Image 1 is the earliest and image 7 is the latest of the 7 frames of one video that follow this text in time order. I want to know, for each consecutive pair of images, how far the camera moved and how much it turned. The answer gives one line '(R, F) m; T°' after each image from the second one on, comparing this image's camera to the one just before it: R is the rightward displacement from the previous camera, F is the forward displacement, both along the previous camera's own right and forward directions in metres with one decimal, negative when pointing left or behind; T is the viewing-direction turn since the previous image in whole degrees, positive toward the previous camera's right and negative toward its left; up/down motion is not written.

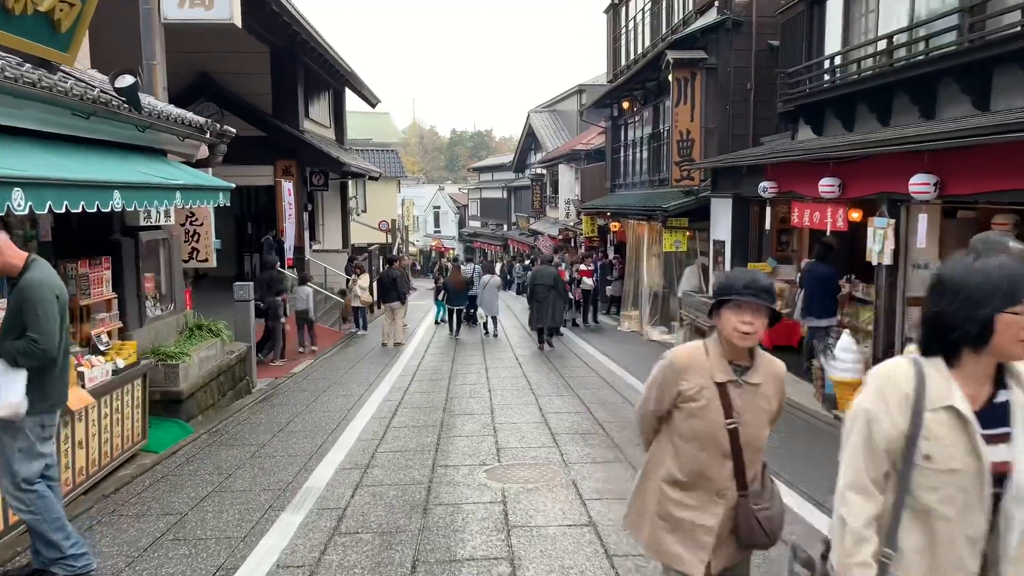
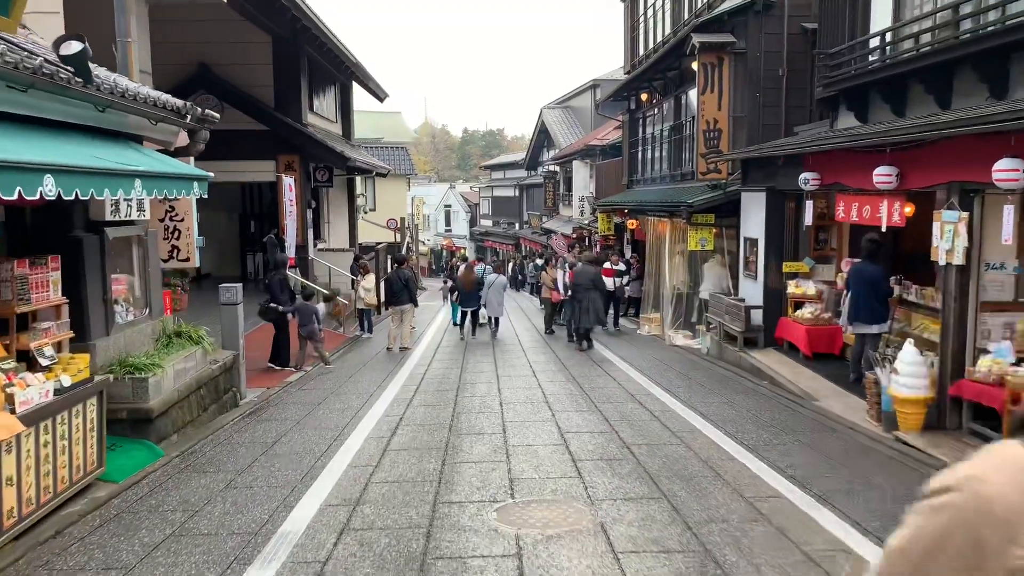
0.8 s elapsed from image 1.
(0.0, +0.9) m; -1°
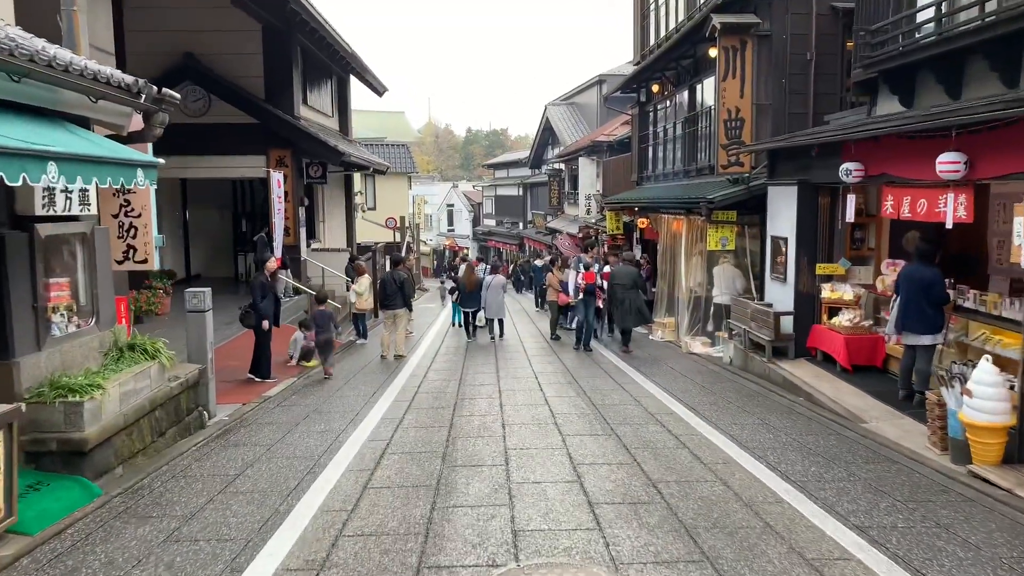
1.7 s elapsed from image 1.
(0.0, +1.0) m; 0°
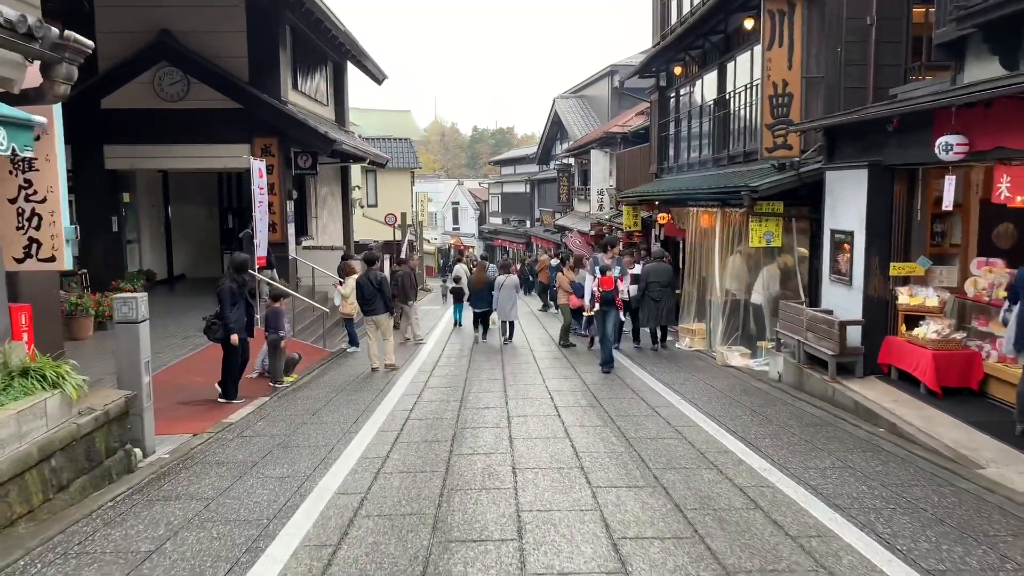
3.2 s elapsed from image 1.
(-0.1, +1.6) m; 0°
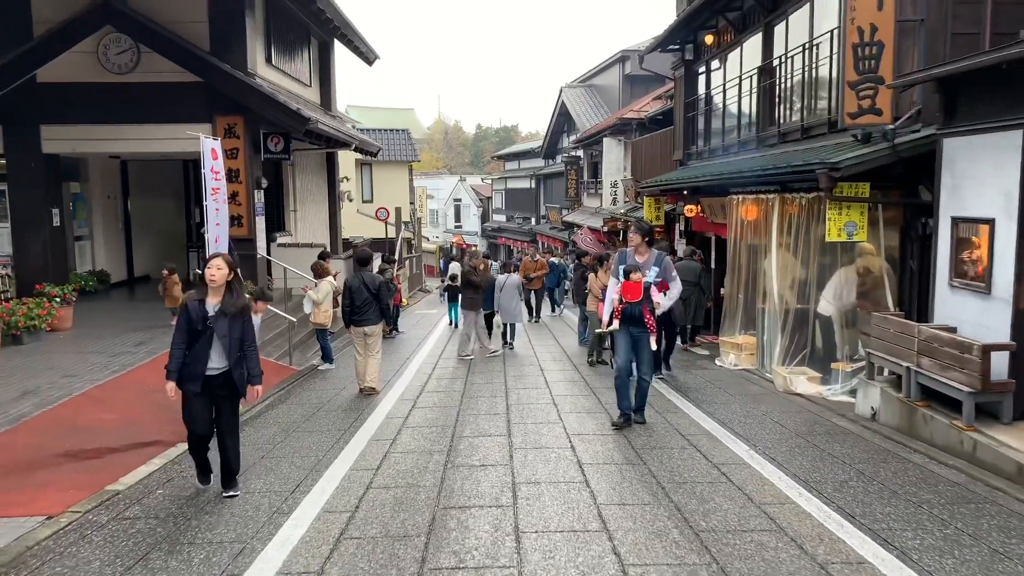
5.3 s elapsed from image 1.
(0.0, +2.3) m; 0°
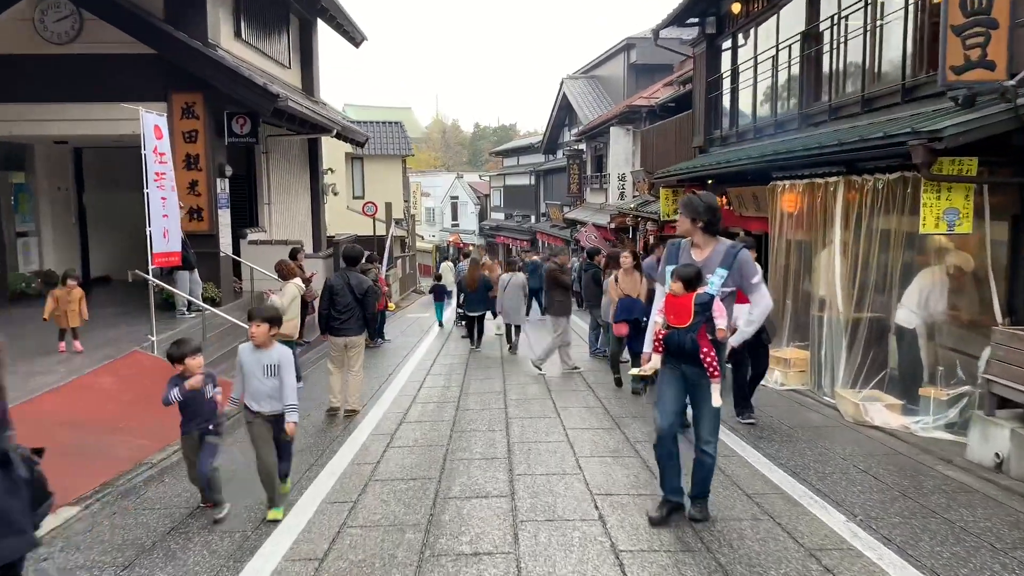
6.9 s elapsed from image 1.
(0.0, +1.8) m; 0°
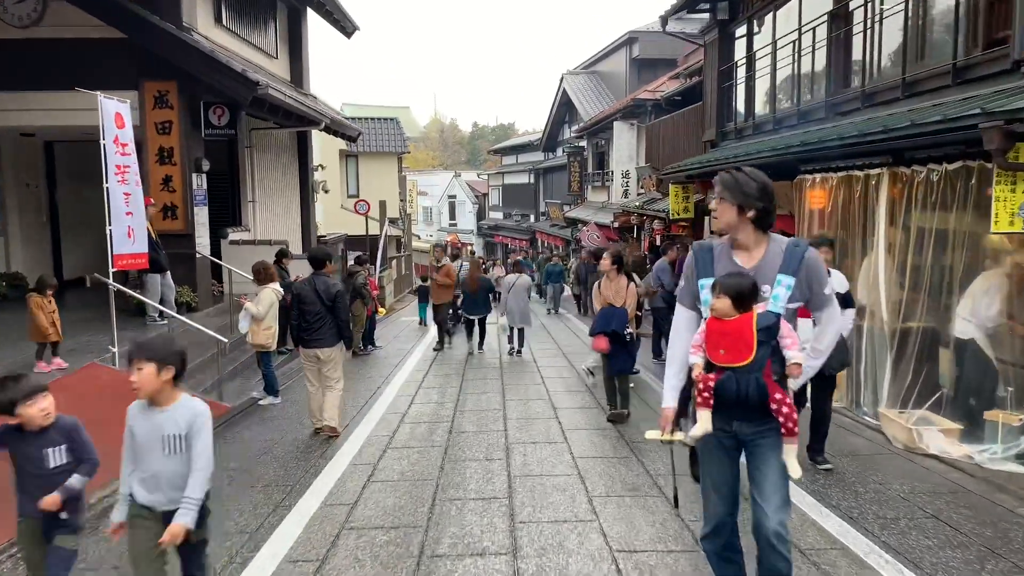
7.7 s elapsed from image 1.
(0.0, +0.9) m; 0°
